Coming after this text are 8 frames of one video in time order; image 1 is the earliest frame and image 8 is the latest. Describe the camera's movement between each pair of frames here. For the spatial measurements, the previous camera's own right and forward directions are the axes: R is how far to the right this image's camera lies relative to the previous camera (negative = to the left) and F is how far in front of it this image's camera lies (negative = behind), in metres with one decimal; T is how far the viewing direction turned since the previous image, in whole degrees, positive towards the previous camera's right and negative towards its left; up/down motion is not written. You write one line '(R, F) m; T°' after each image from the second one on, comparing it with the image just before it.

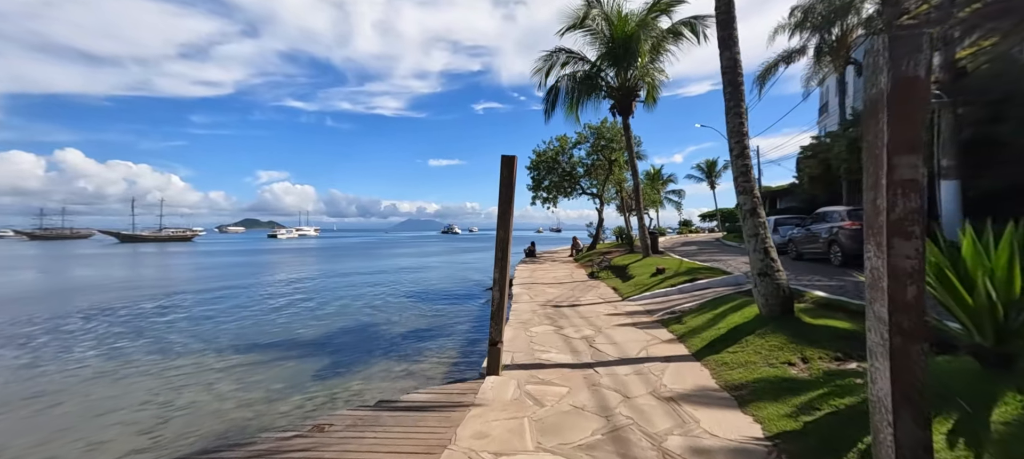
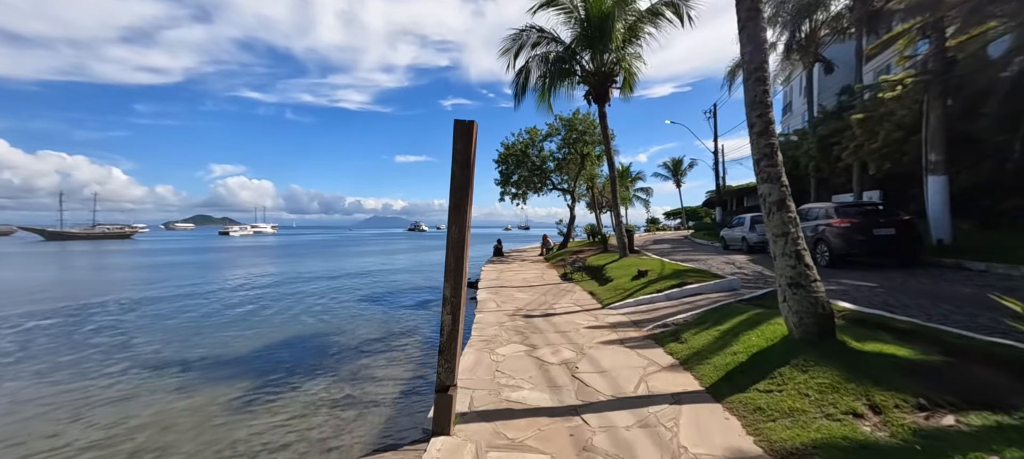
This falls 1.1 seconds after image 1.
(+0.1, +1.3) m; +4°
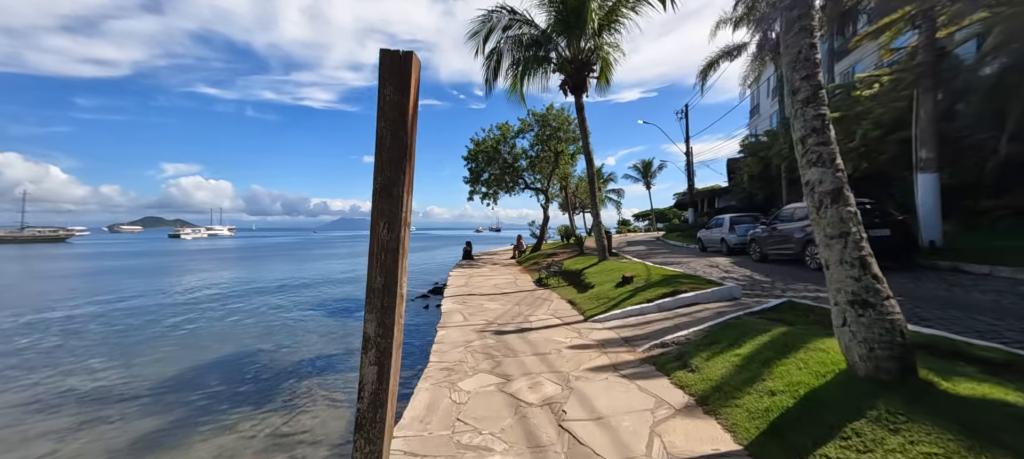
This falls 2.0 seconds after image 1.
(0.0, +1.1) m; +4°
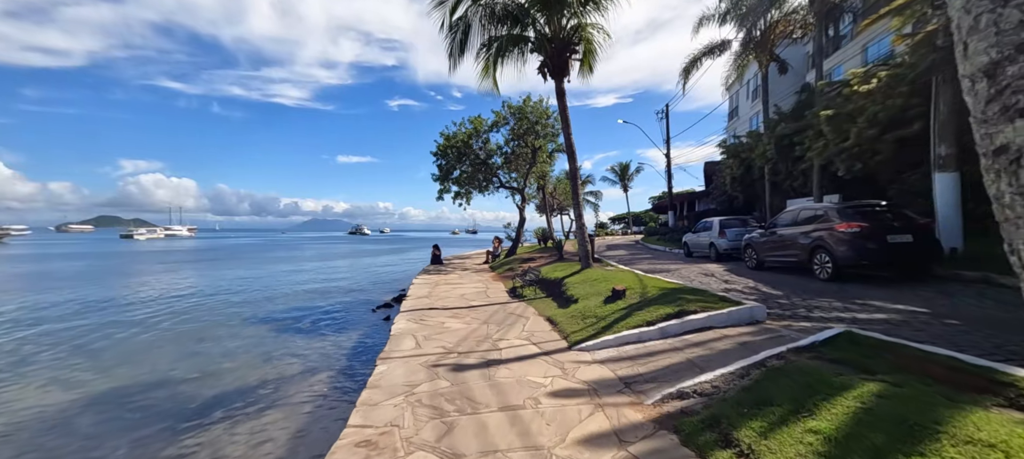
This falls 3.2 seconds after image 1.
(+0.2, +1.5) m; +3°
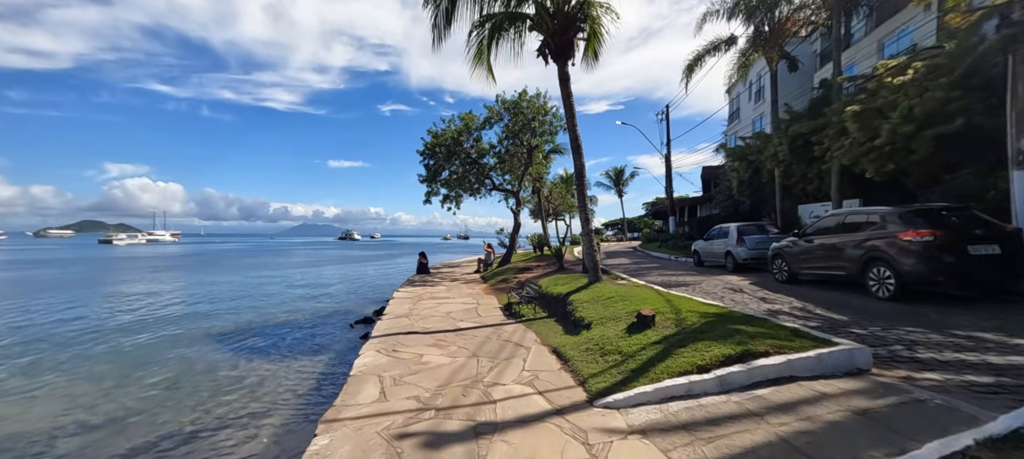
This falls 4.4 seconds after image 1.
(-0.1, +1.5) m; +1°
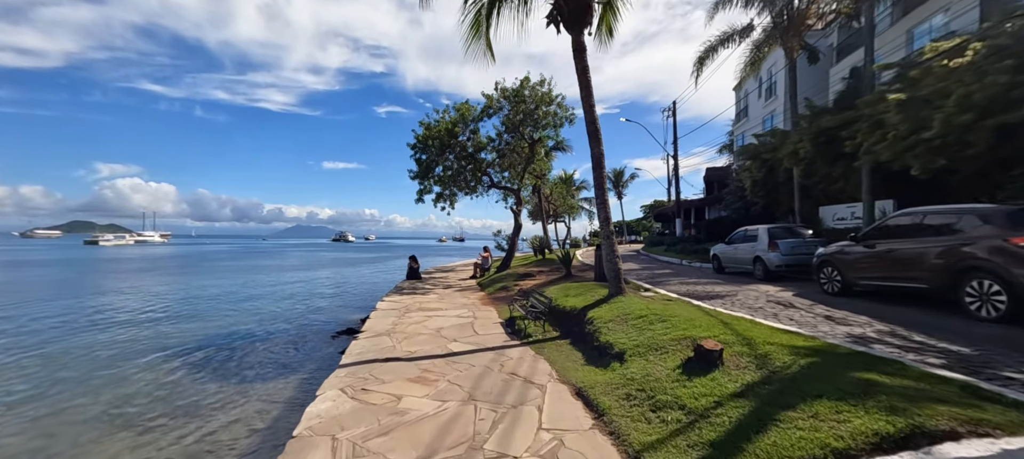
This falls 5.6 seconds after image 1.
(-0.1, +1.5) m; +1°
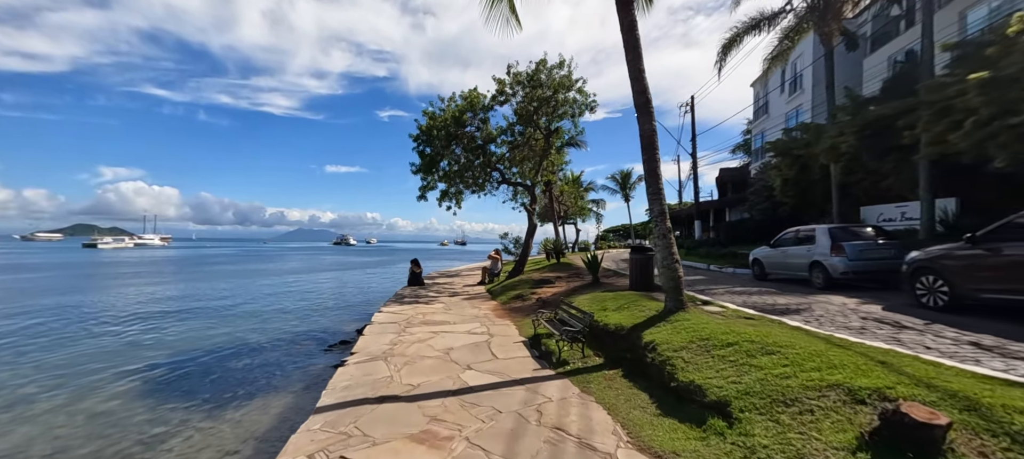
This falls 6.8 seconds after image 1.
(-0.4, +1.5) m; 0°
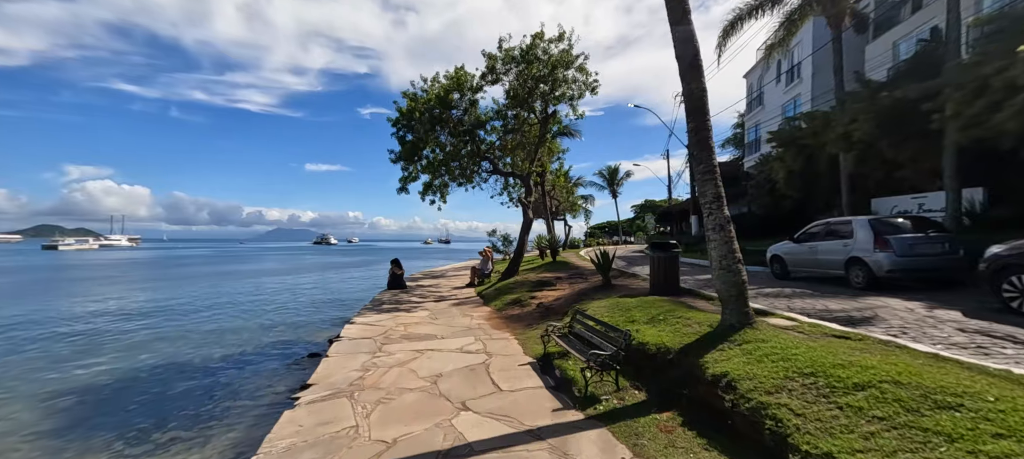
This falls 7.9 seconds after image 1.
(-0.3, +1.4) m; +2°
